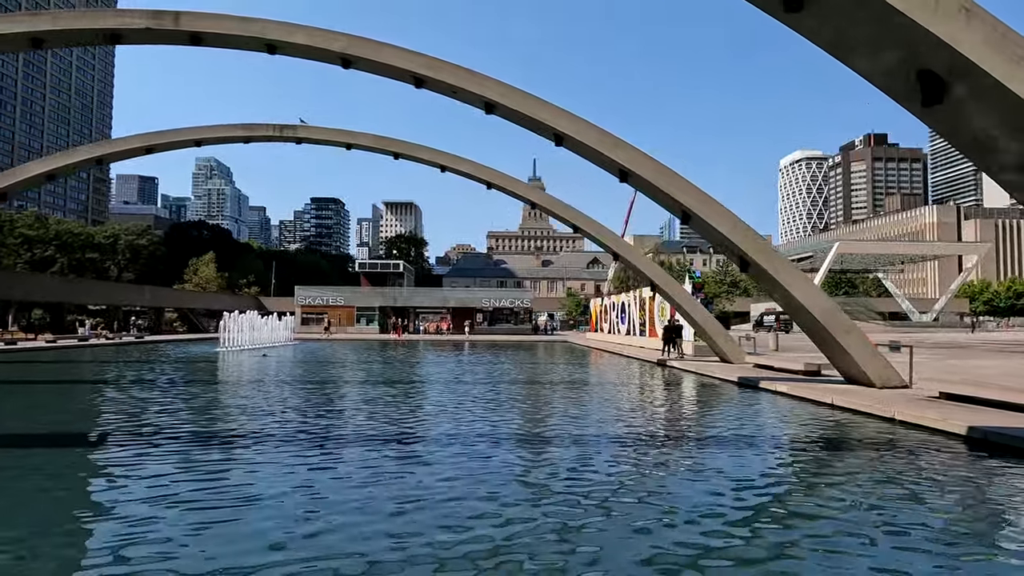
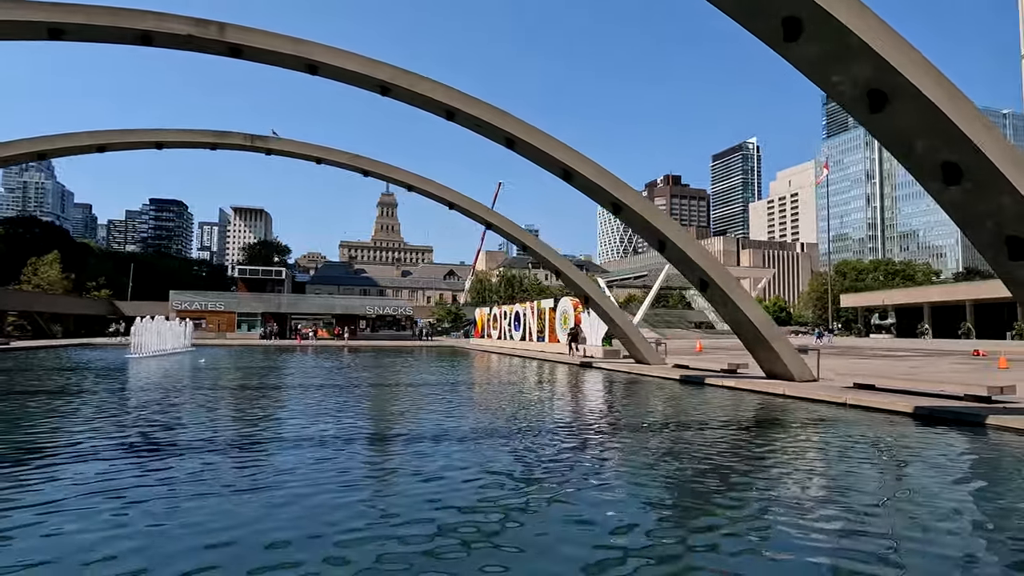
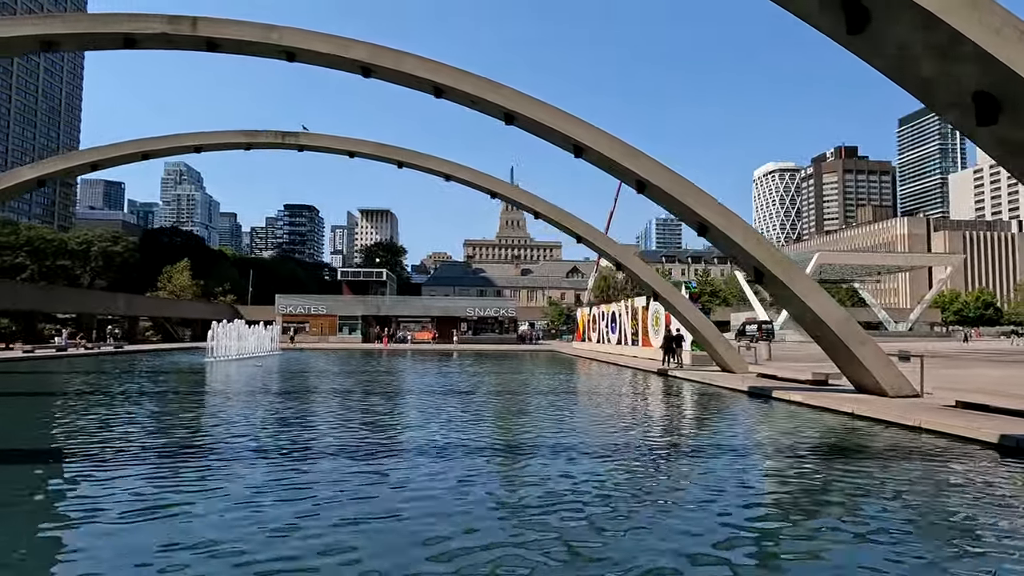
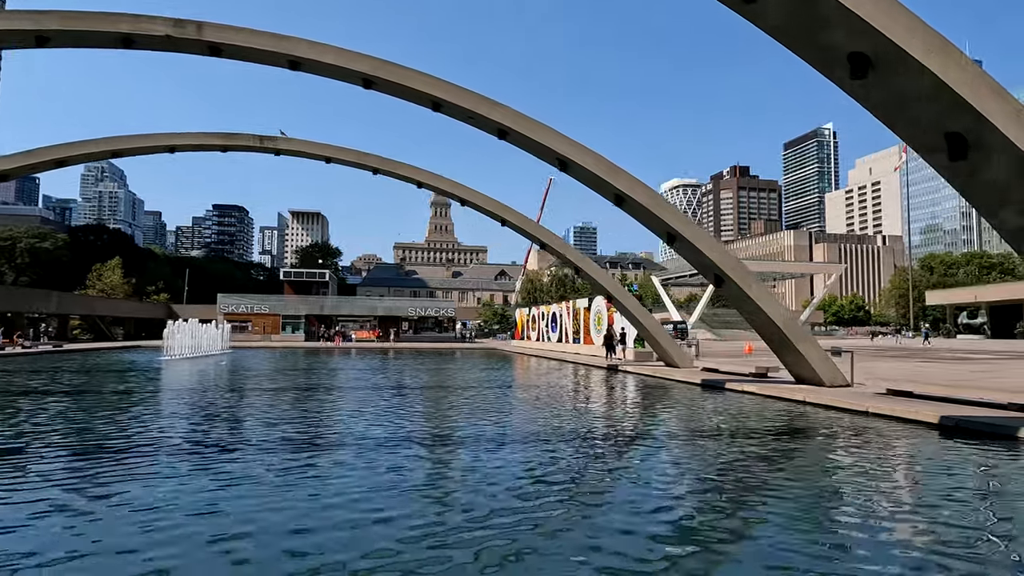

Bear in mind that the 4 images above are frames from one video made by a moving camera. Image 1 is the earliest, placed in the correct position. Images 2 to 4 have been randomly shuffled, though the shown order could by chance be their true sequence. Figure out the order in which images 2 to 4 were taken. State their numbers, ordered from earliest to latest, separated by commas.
3, 4, 2
